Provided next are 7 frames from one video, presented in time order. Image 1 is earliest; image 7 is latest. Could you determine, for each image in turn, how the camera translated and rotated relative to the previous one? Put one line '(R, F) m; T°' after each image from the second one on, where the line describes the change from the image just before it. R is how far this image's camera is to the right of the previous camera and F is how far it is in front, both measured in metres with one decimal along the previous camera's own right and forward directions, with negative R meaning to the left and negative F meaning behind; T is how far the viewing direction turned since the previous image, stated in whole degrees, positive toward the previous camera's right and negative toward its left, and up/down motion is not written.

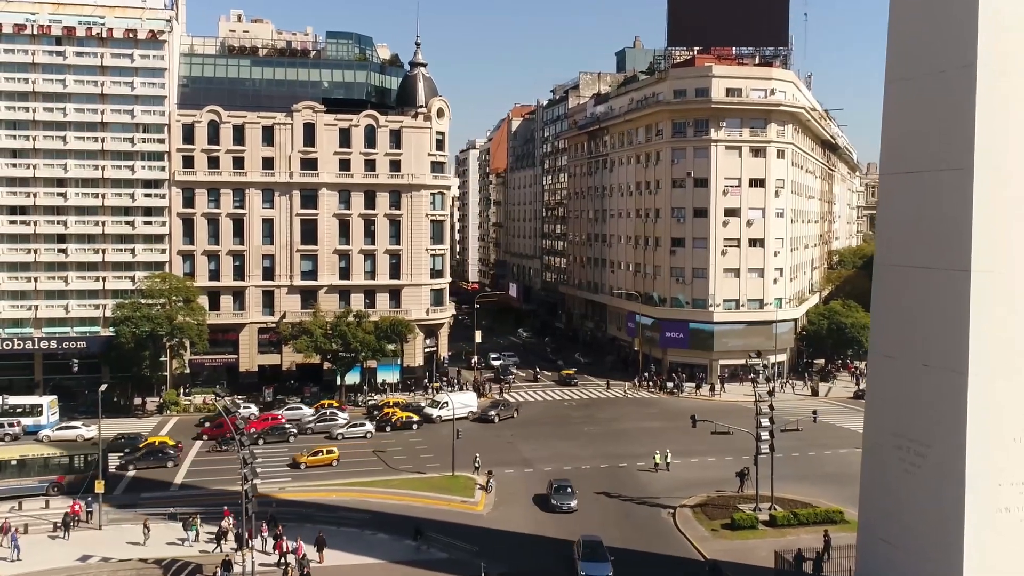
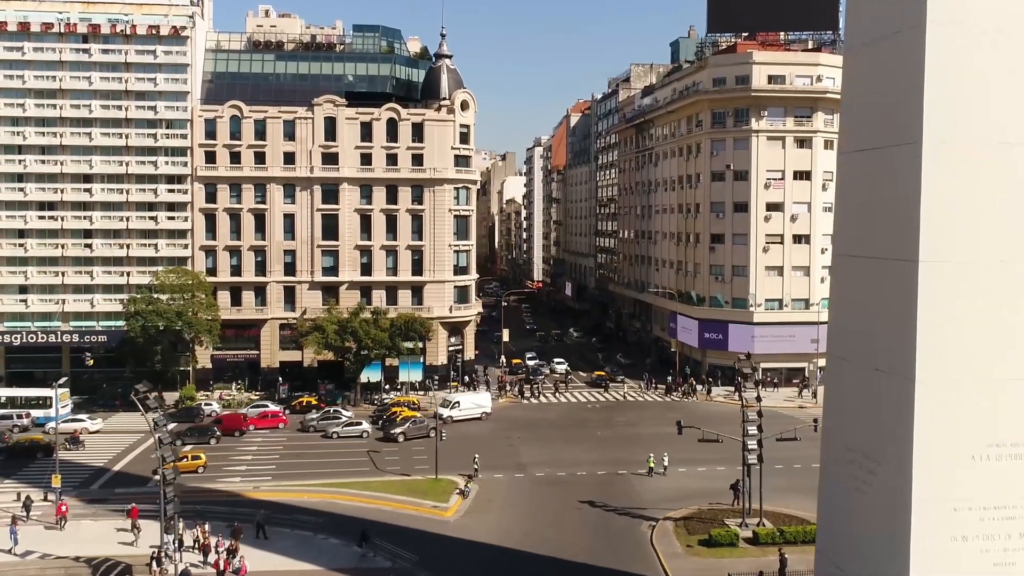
(+4.6, +2.5) m; -5°
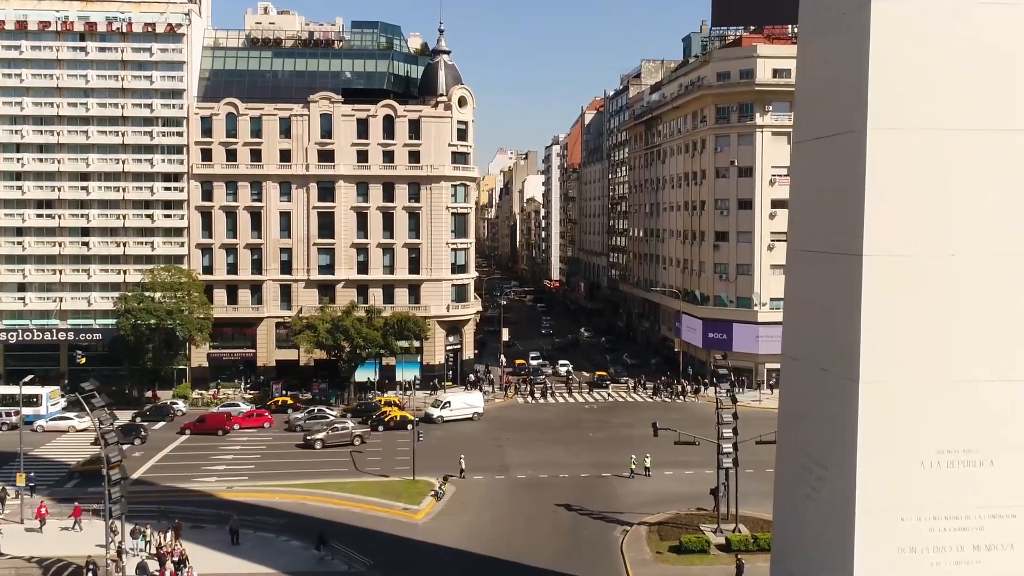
(+2.2, +1.0) m; -2°
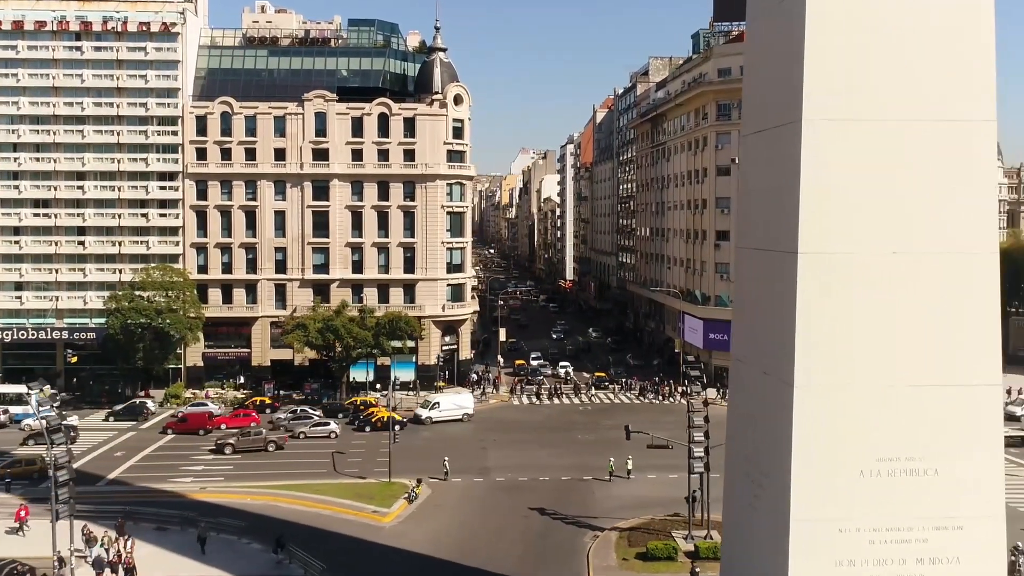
(+2.0, +0.8) m; -1°
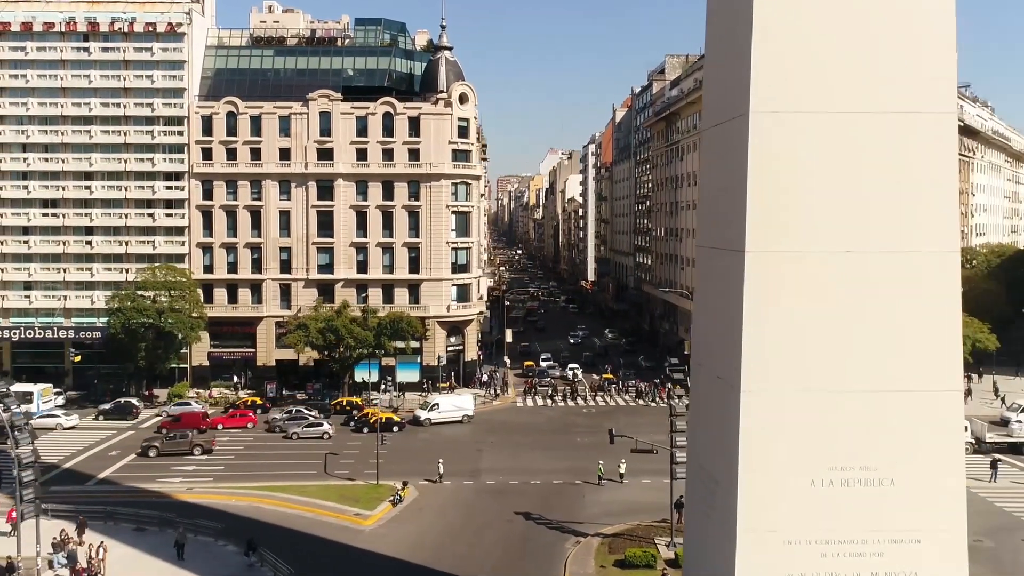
(+1.7, +0.7) m; -2°
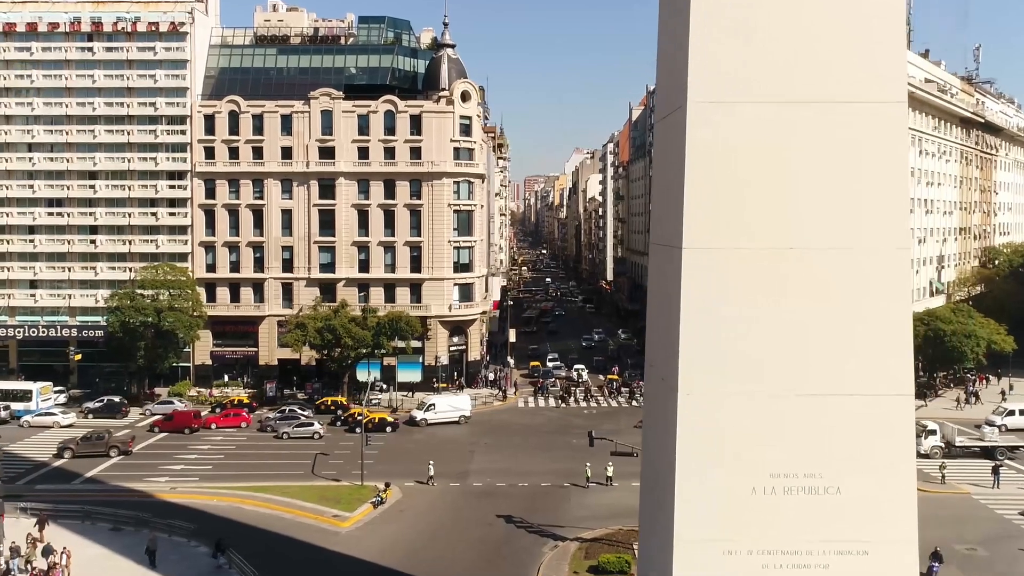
(+1.7, +0.7) m; -2°
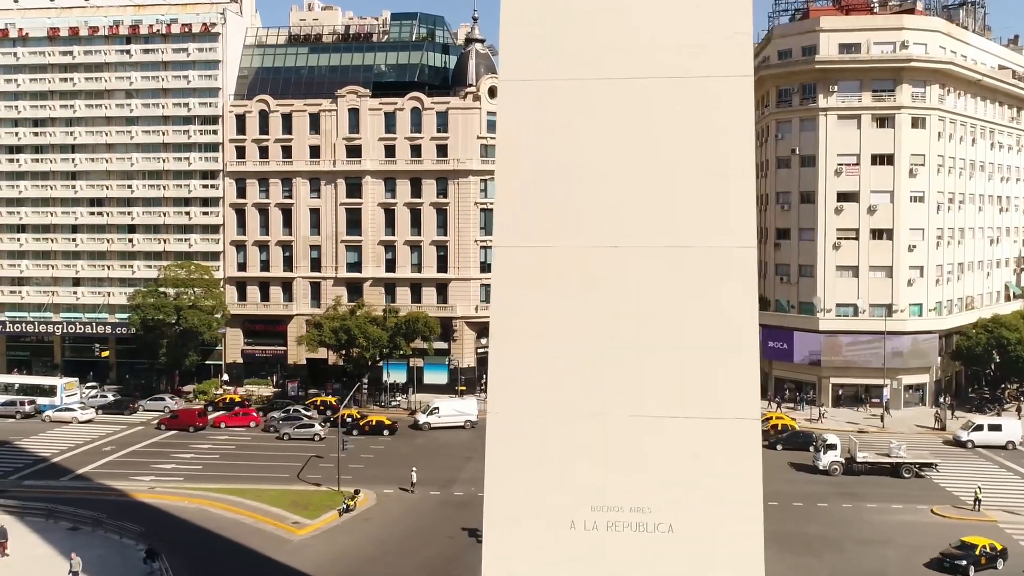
(+4.6, +2.2) m; -6°
